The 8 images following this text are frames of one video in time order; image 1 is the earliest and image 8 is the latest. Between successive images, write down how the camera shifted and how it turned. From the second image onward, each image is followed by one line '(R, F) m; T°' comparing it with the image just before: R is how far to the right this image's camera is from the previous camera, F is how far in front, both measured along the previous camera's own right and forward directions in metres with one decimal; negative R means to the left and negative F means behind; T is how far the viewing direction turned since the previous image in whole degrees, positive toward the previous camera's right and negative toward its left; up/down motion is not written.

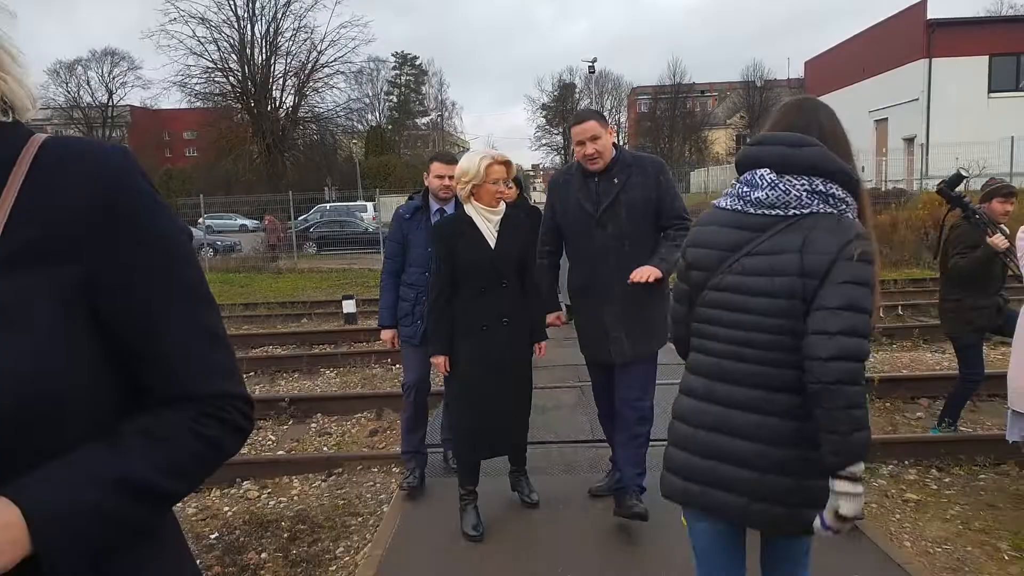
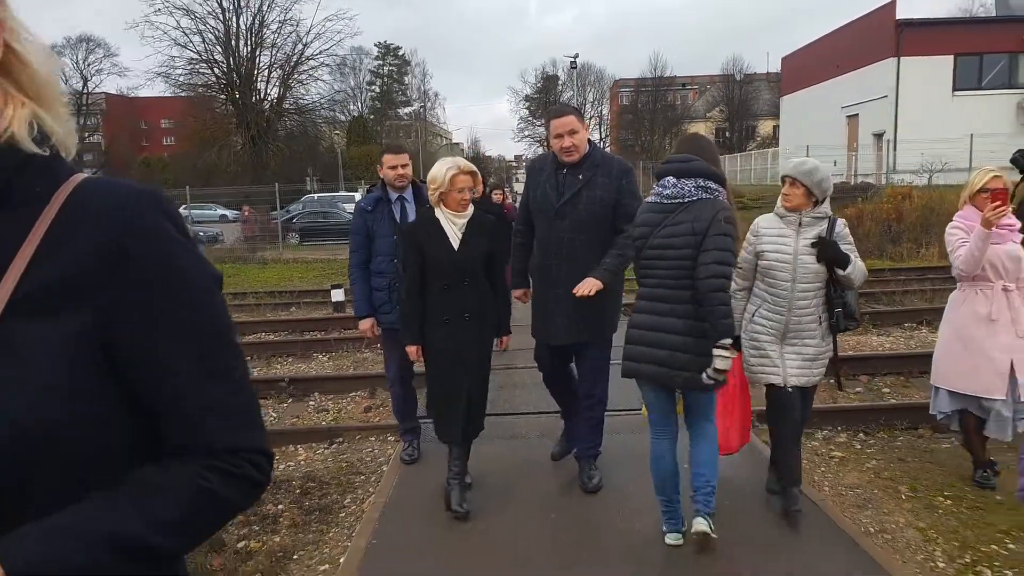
(0.0, -0.6) m; +1°
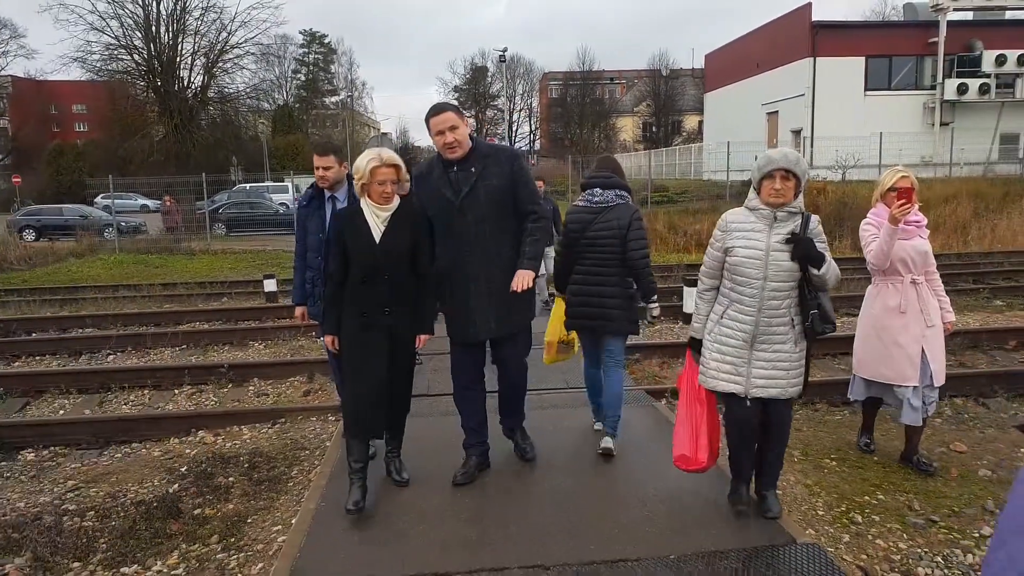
(0.0, -0.4) m; +5°
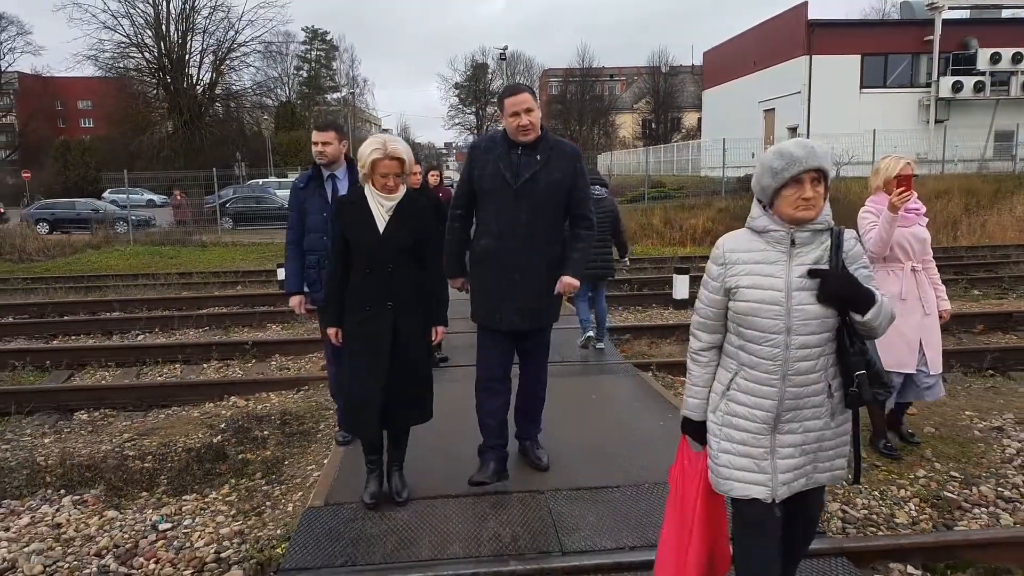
(0.0, -0.6) m; 0°
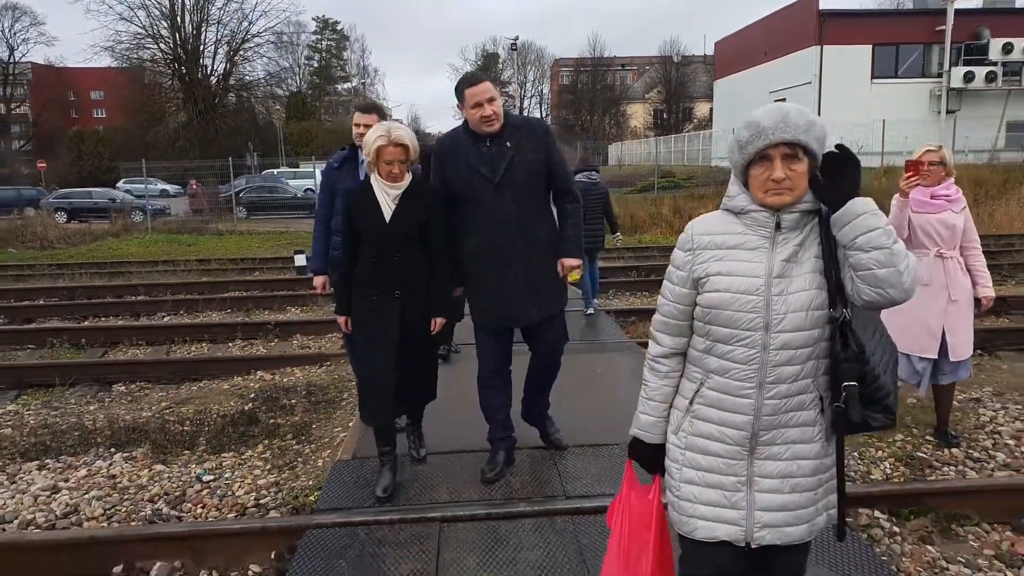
(0.0, -0.4) m; -1°
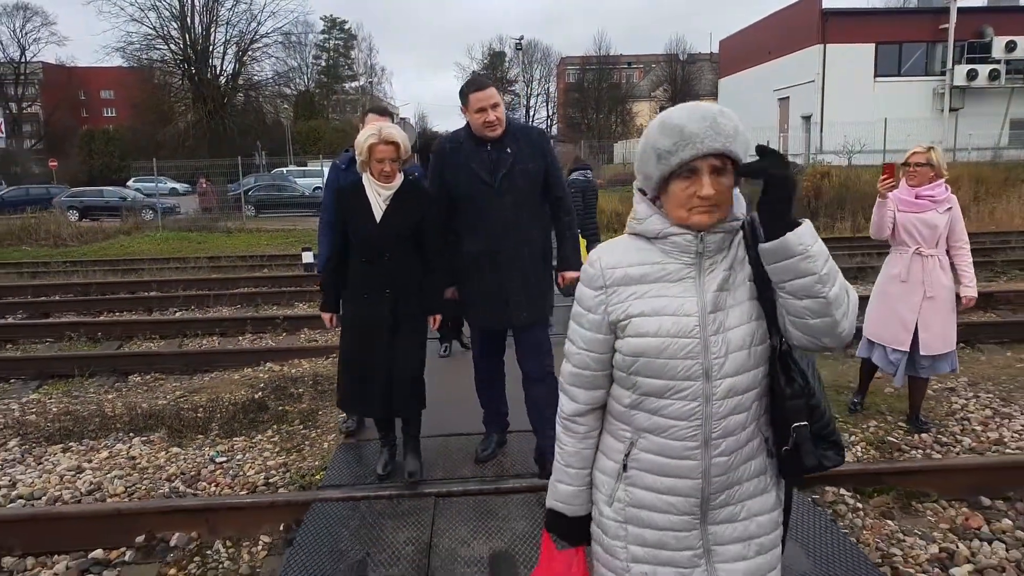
(+0.1, -0.3) m; -1°
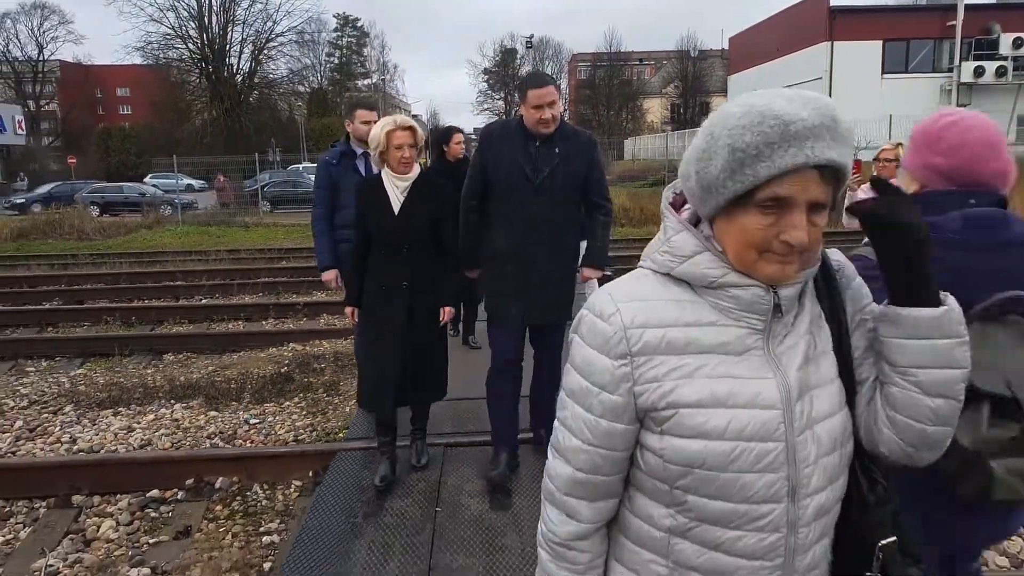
(+0.1, -0.5) m; -1°
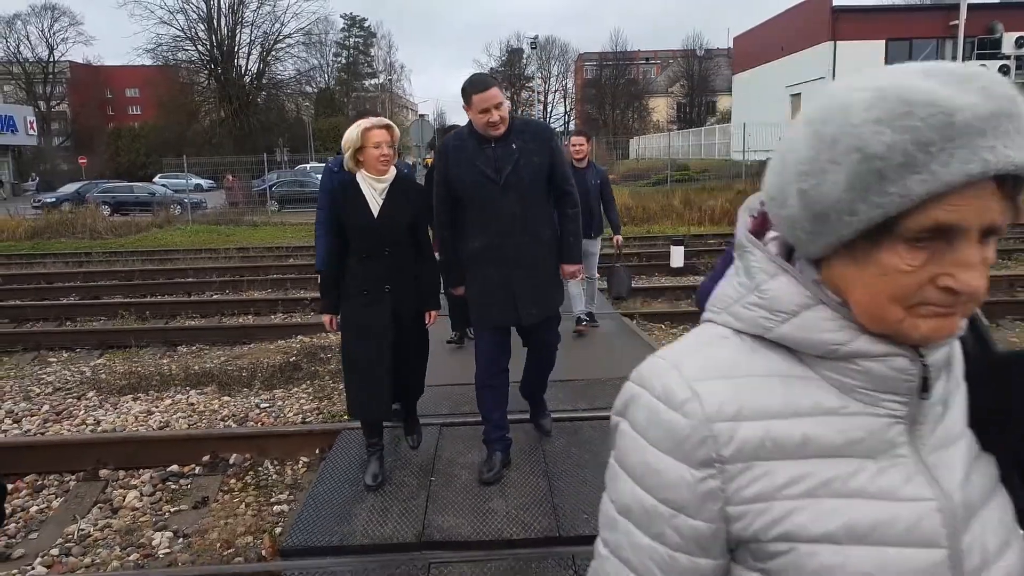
(+0.1, -0.3) m; 0°
